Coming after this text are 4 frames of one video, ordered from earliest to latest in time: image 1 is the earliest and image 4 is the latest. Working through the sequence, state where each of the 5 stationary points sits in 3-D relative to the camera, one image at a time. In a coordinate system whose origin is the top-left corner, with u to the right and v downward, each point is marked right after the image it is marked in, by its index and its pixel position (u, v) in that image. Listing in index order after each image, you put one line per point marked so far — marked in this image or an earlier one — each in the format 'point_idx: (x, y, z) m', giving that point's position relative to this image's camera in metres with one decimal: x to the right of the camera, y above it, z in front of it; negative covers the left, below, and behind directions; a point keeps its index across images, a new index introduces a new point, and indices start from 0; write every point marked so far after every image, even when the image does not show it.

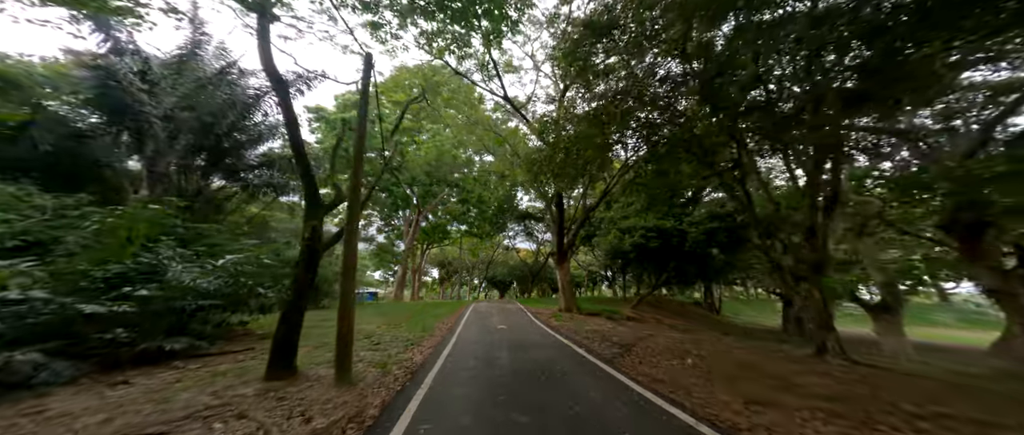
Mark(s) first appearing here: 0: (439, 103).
0: (-2.6, +4.3, +11.8) m
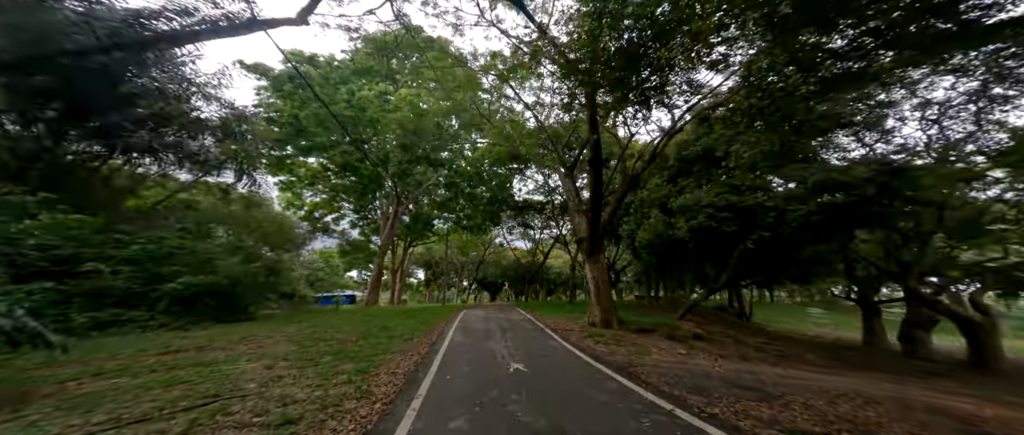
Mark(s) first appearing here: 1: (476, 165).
0: (-2.6, +4.8, +9.1) m
1: (-2.0, +2.7, +17.5) m
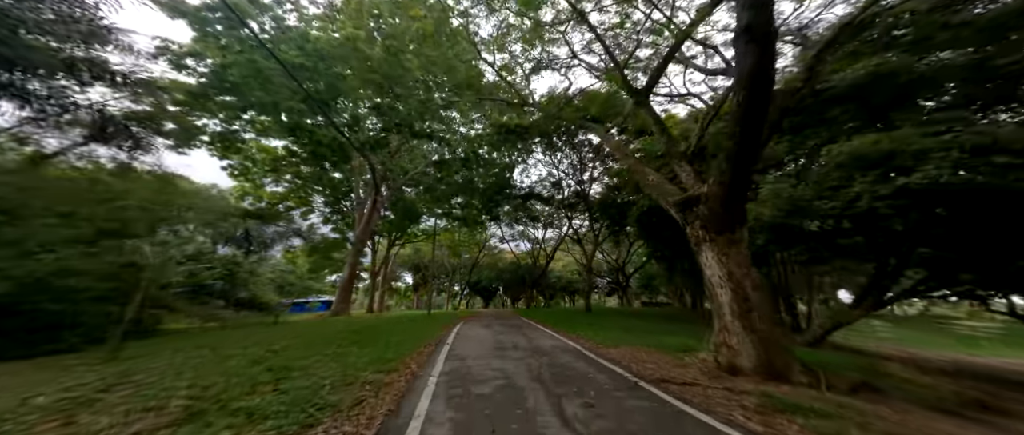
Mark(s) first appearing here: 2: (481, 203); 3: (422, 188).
0: (-2.3, +5.4, +6.3) m
1: (-1.9, +3.1, +14.7) m
2: (-1.7, +0.9, +18.1) m
3: (-4.8, +1.7, +17.2) m
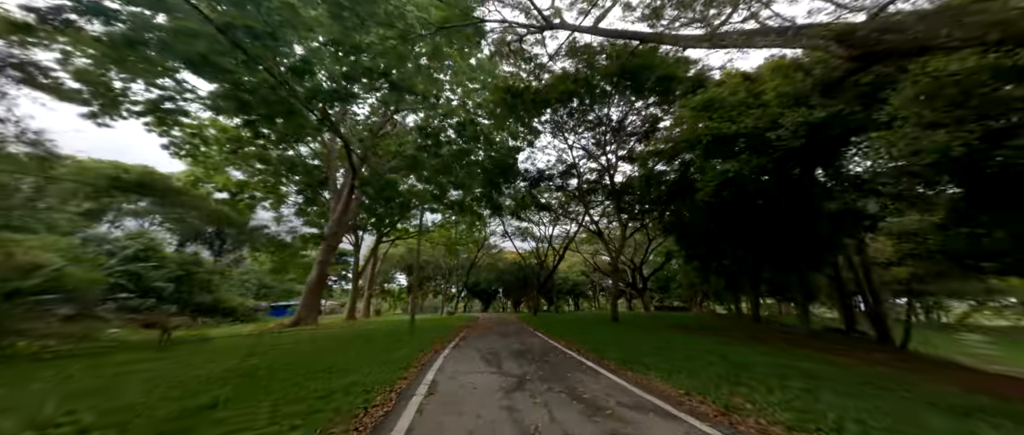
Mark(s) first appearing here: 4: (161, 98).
0: (-2.0, +5.9, +3.5) m
1: (-1.6, +3.6, +11.9) m
2: (-1.5, +1.3, +15.3) m
3: (-4.5, +2.2, +14.4) m
4: (-11.9, +4.2, +10.8) m
